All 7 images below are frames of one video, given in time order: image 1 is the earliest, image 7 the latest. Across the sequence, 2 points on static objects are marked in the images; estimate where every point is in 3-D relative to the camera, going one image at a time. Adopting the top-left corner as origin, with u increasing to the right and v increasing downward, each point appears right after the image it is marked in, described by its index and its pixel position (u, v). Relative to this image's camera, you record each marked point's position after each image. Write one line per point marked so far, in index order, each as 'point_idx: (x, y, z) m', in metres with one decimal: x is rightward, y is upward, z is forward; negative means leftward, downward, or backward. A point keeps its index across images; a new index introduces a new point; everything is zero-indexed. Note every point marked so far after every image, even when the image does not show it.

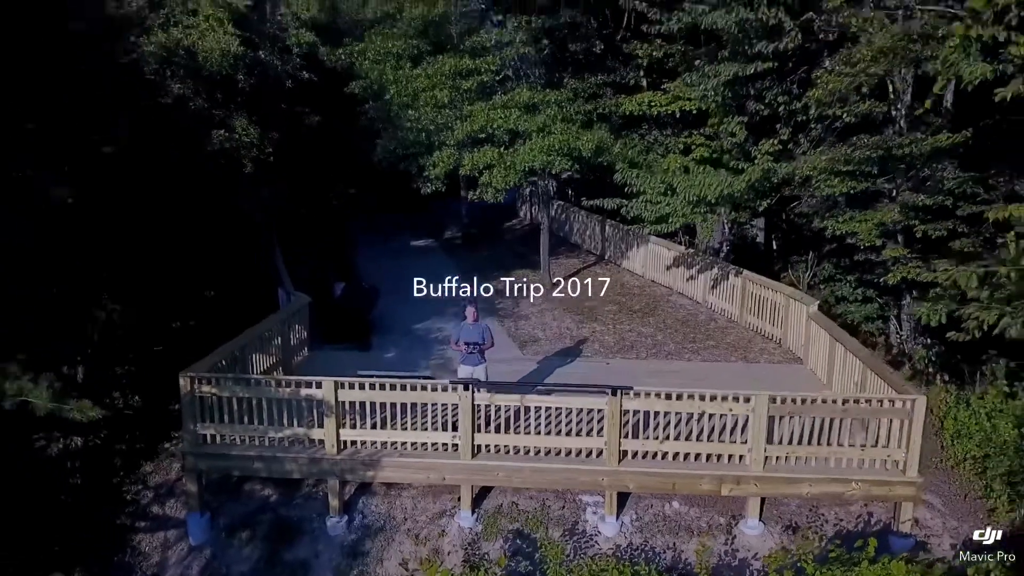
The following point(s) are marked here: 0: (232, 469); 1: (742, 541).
0: (-1.3, -0.8, +5.6) m
1: (+1.0, -1.1, +5.4) m
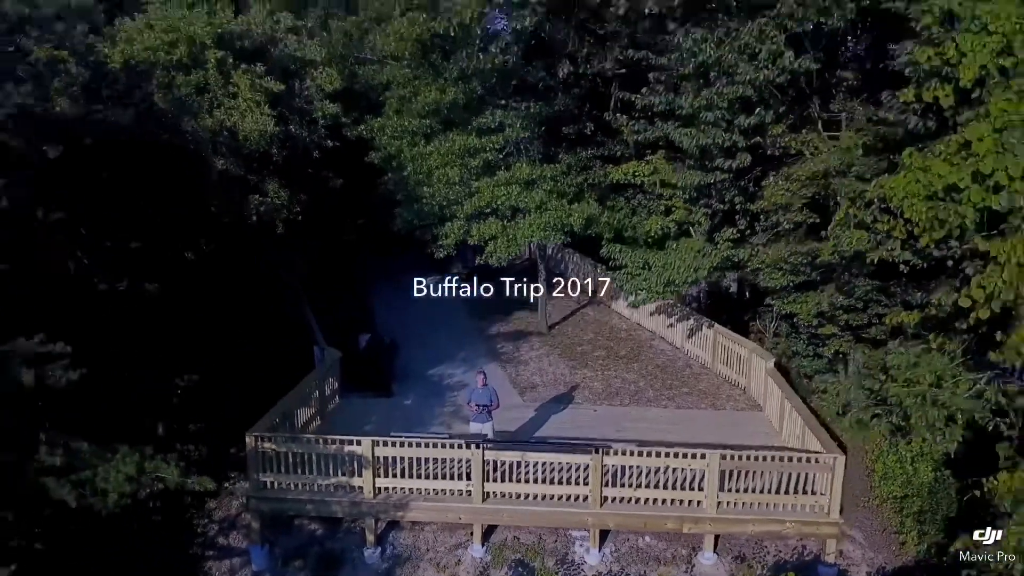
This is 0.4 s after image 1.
0: (-1.3, -1.3, +6.9) m
1: (+1.0, -1.6, +6.7) m
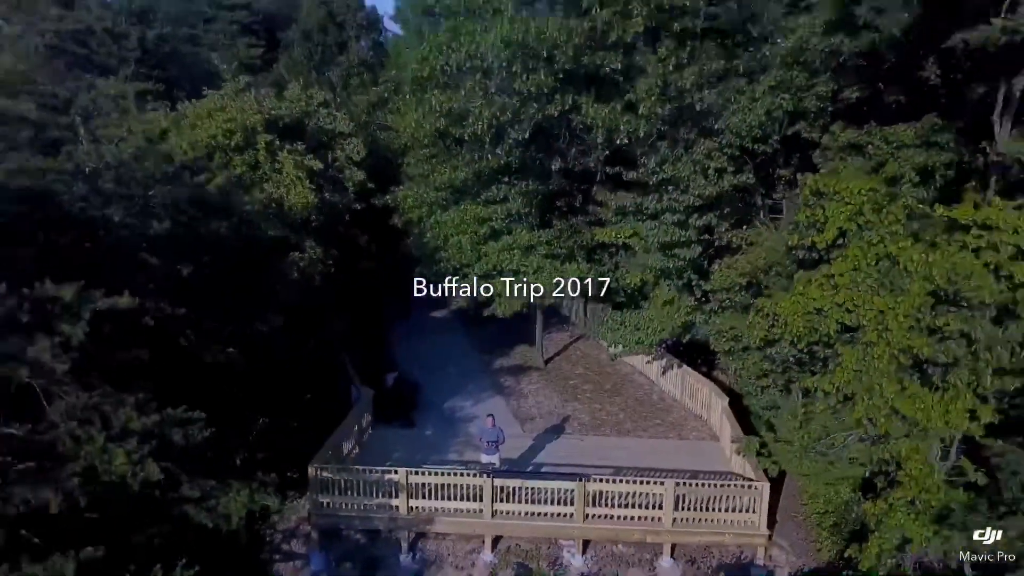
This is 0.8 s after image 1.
0: (-1.3, -1.7, +8.9) m
1: (+1.1, -2.0, +8.7) m
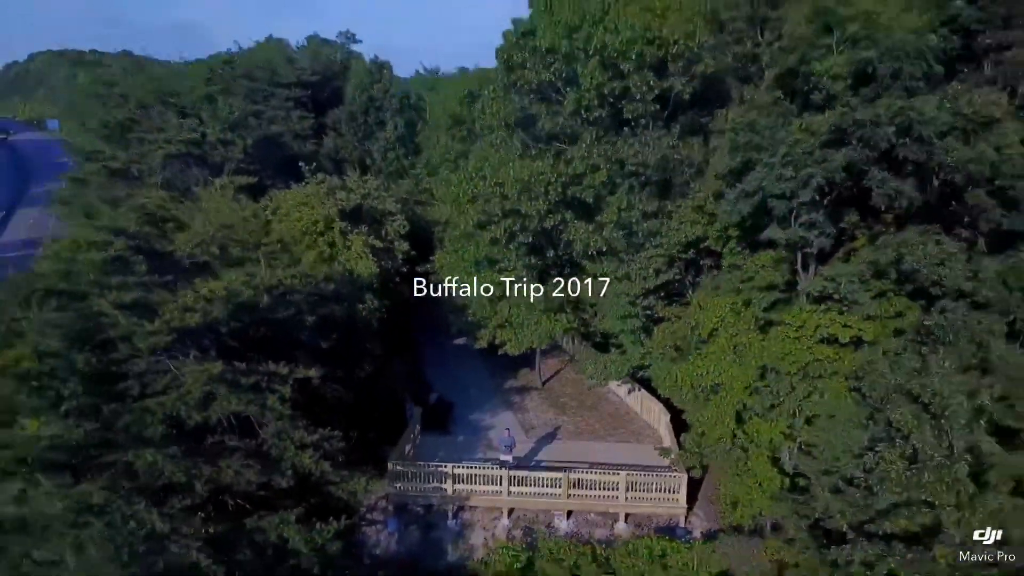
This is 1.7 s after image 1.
0: (-1.2, -2.4, +13.5) m
1: (+1.2, -2.7, +13.3) m
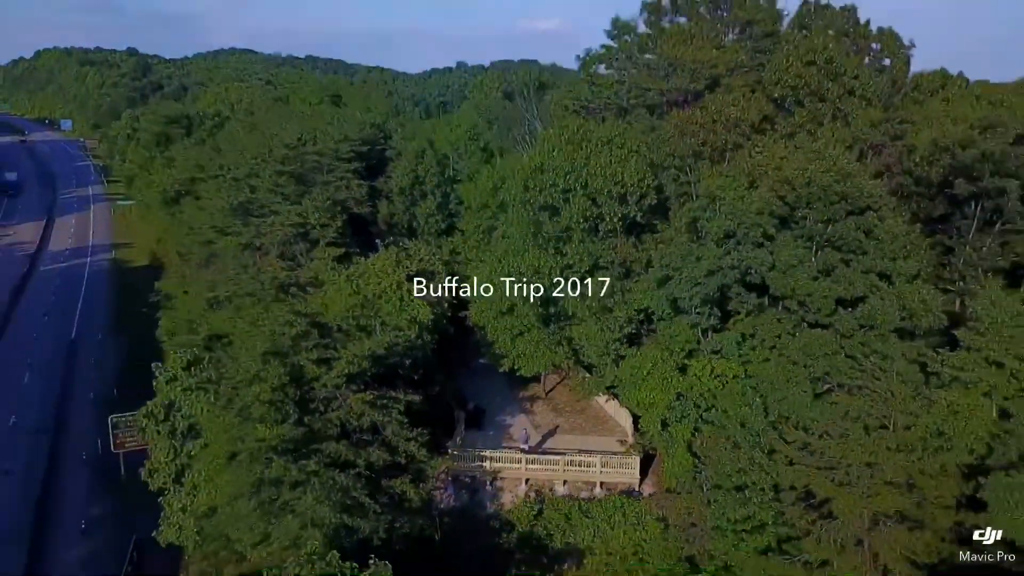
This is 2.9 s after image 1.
0: (-0.9, -3.2, +21.0) m
1: (+1.4, -3.5, +20.8) m
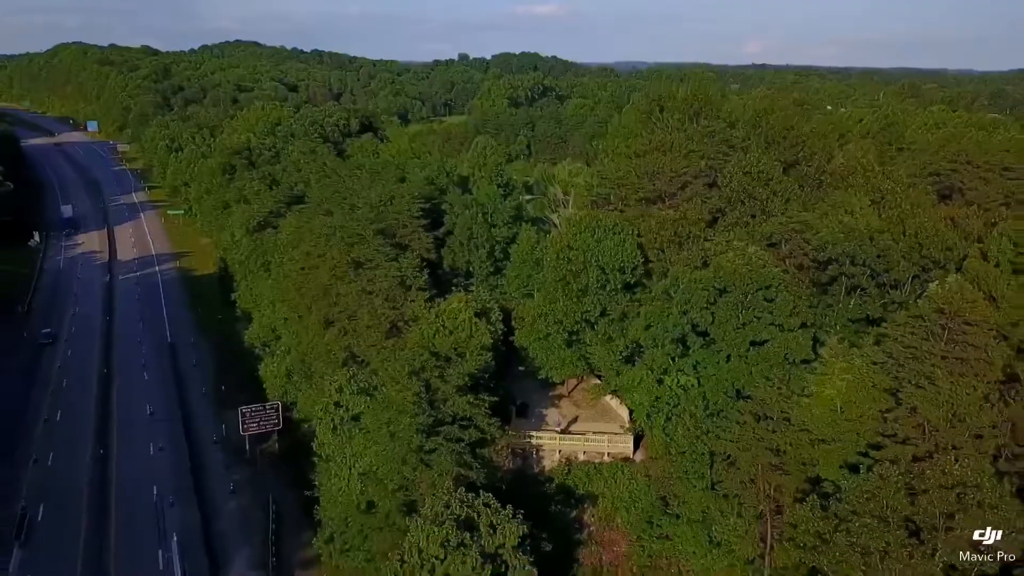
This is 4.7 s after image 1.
0: (+0.1, -4.2, +32.2) m
1: (+2.5, -4.6, +32.0) m
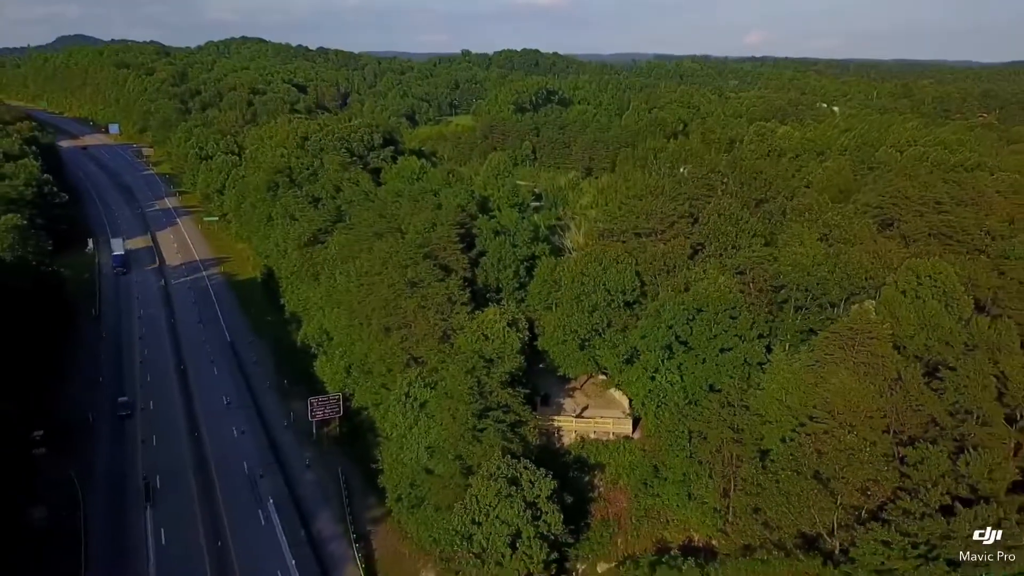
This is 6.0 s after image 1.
0: (+1.0, -4.9, +41.7) m
1: (+3.4, -5.2, +41.5) m
